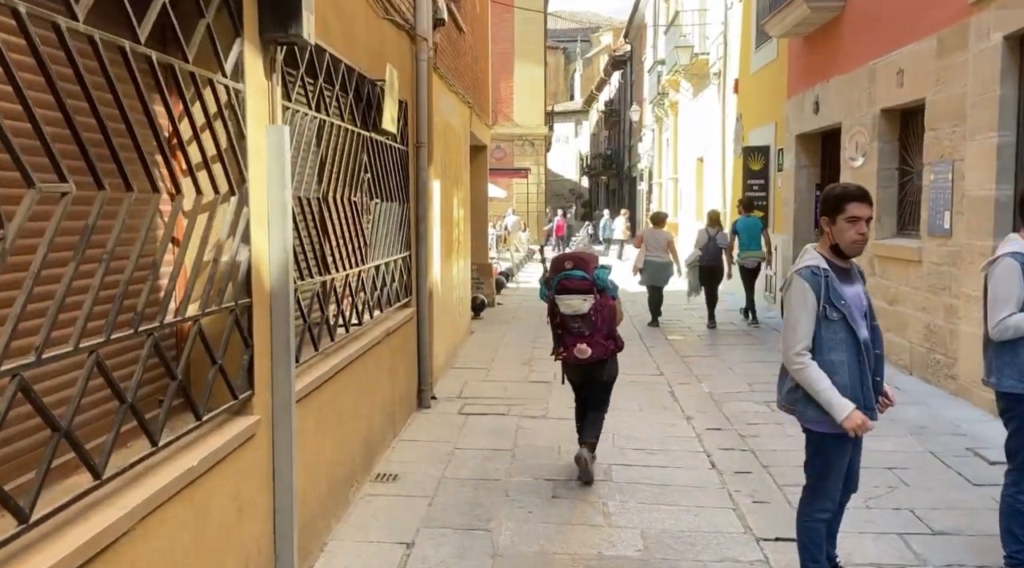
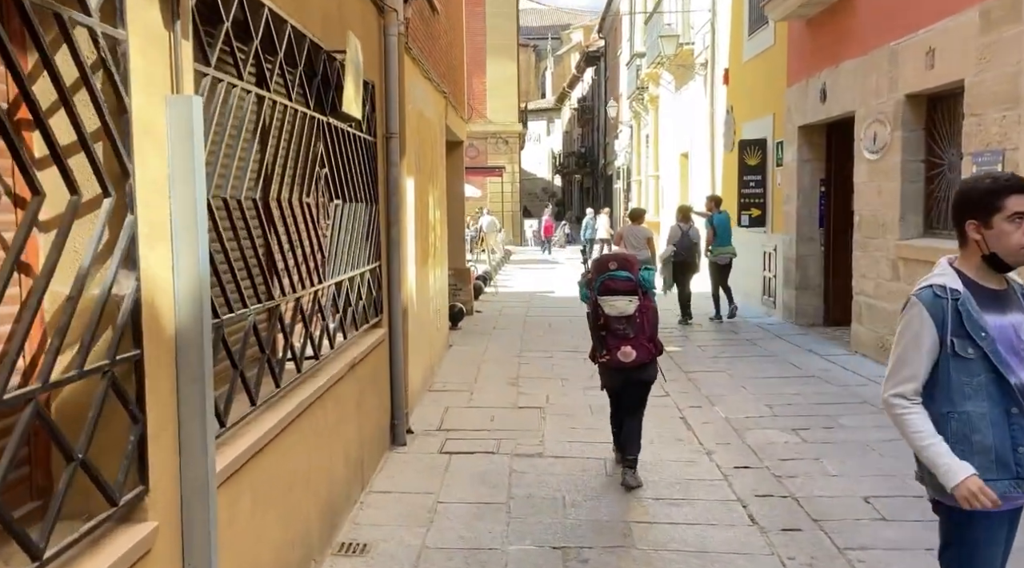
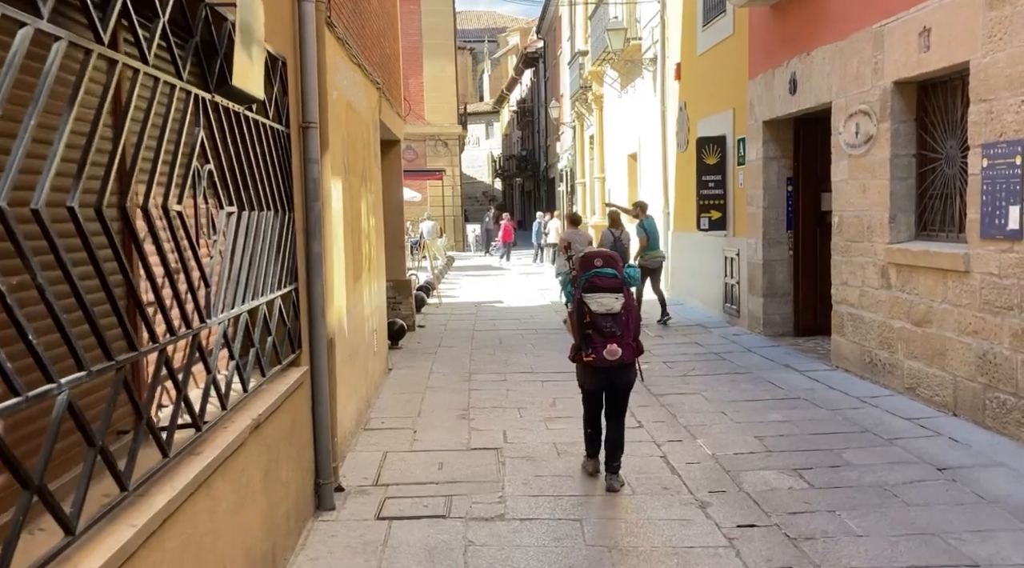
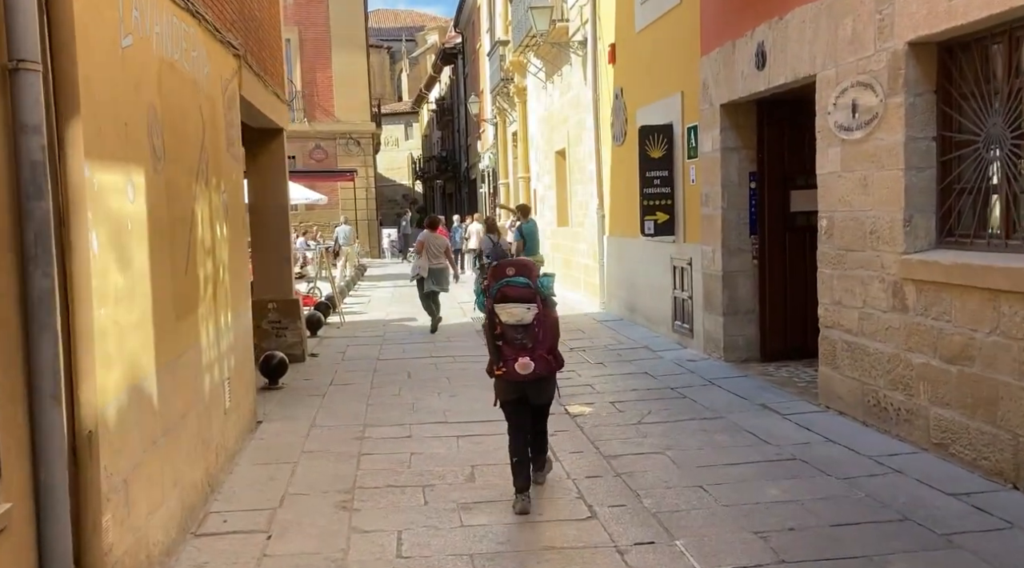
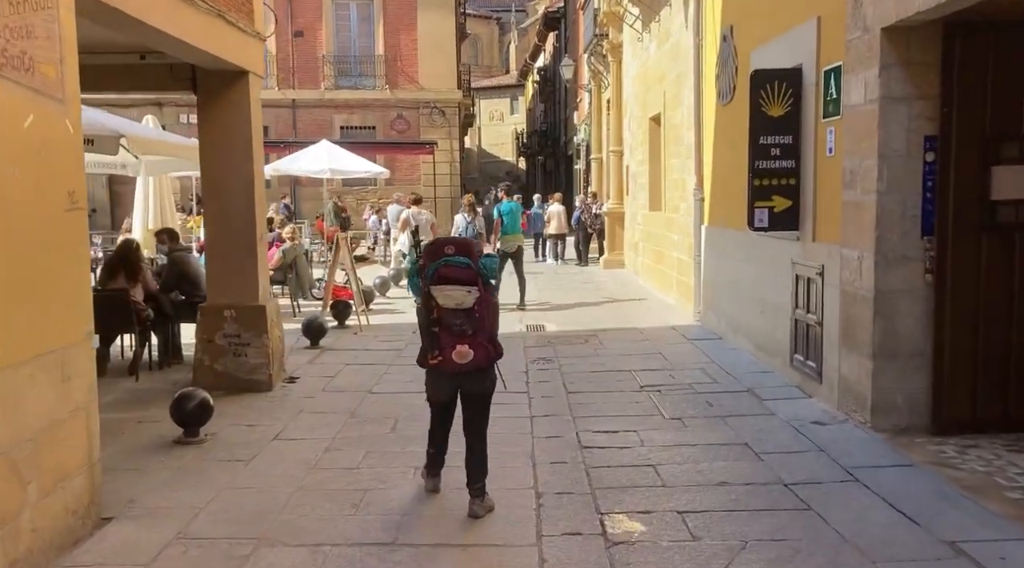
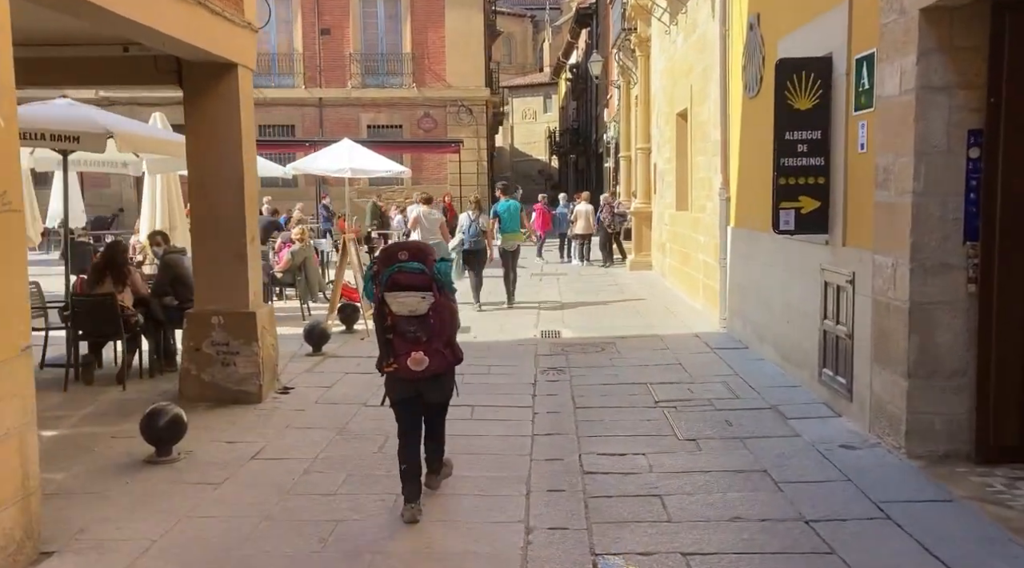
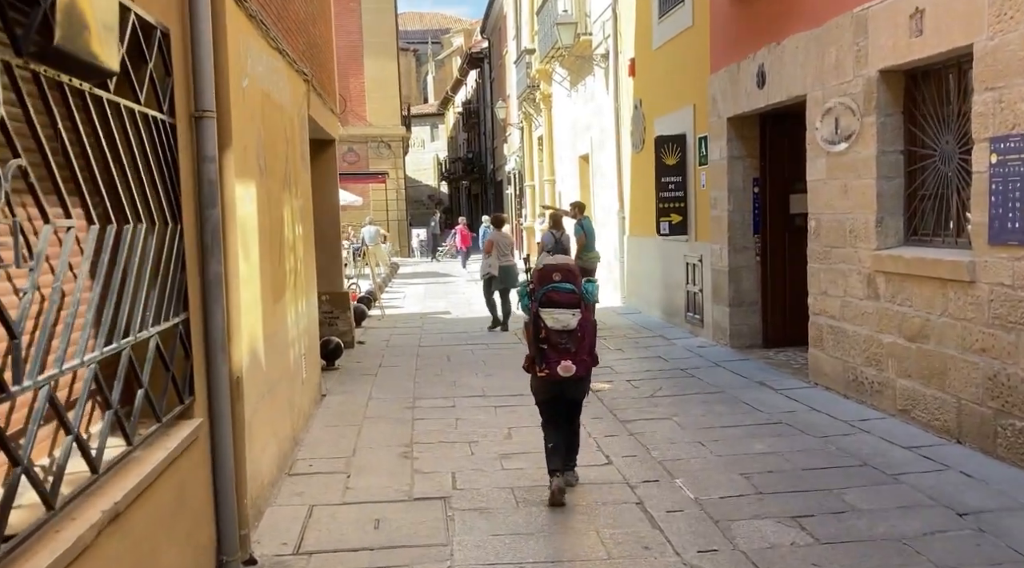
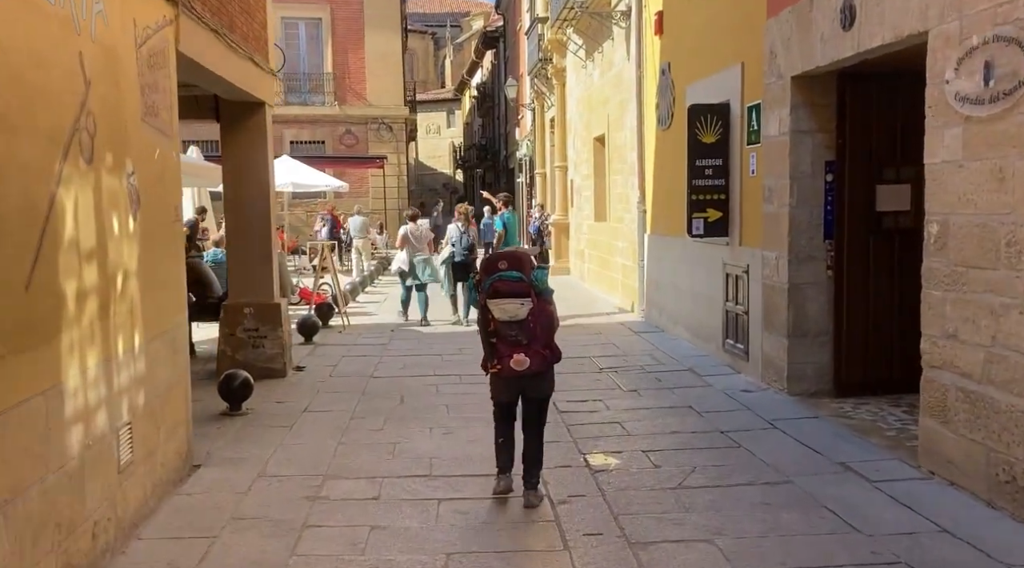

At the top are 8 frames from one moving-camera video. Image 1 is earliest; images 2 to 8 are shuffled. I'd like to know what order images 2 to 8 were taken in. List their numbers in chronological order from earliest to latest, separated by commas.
2, 3, 7, 4, 8, 5, 6
